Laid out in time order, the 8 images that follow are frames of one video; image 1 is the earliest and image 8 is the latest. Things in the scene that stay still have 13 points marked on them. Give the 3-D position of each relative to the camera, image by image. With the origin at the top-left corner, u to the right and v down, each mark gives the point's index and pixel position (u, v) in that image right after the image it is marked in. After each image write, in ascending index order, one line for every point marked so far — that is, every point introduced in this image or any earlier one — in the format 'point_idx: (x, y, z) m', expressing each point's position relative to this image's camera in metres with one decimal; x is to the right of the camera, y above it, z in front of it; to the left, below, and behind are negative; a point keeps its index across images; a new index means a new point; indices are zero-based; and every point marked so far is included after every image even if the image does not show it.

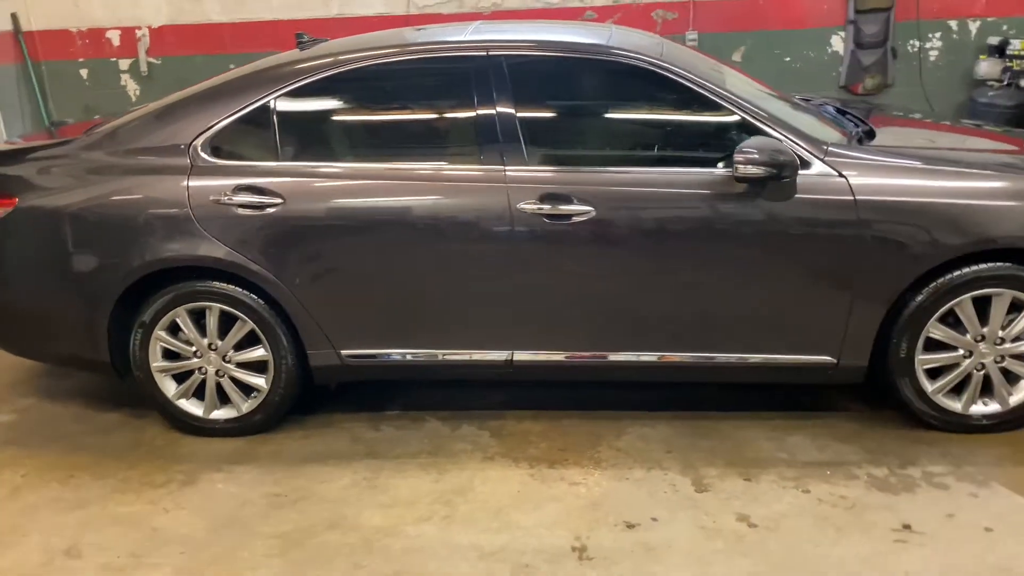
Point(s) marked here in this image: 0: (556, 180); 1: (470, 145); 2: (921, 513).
0: (+0.1, +0.4, +3.0) m
1: (-0.2, +0.5, +3.1) m
2: (+1.2, -0.7, +2.6) m
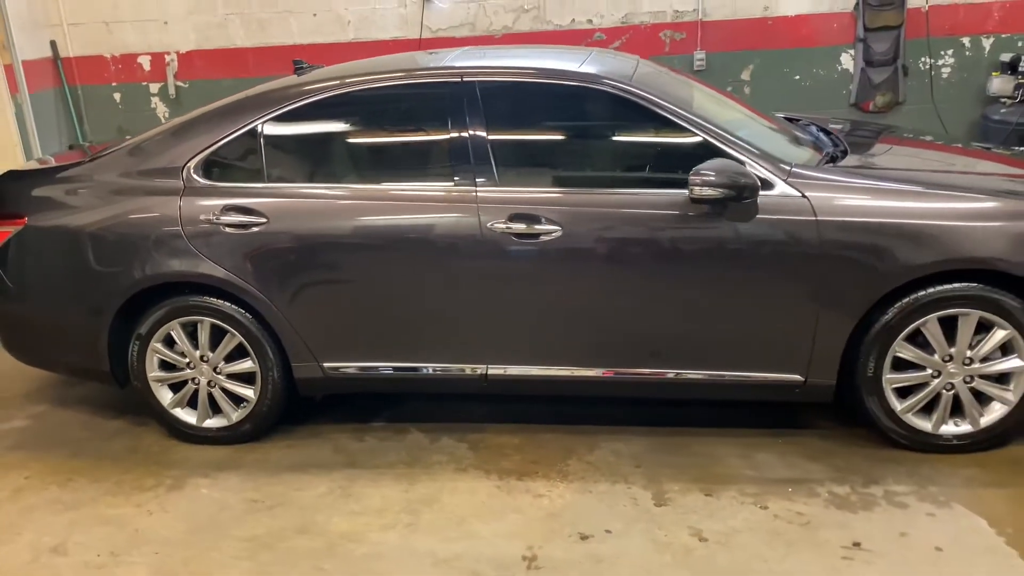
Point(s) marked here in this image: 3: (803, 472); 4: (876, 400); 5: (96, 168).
0: (0.0, +0.3, +3.1) m
1: (-0.3, +0.4, +3.2) m
2: (+1.1, -0.7, +2.6) m
3: (+1.0, -0.6, +3.0) m
4: (+1.3, -0.4, +3.1) m
5: (-1.7, +0.5, +3.5) m
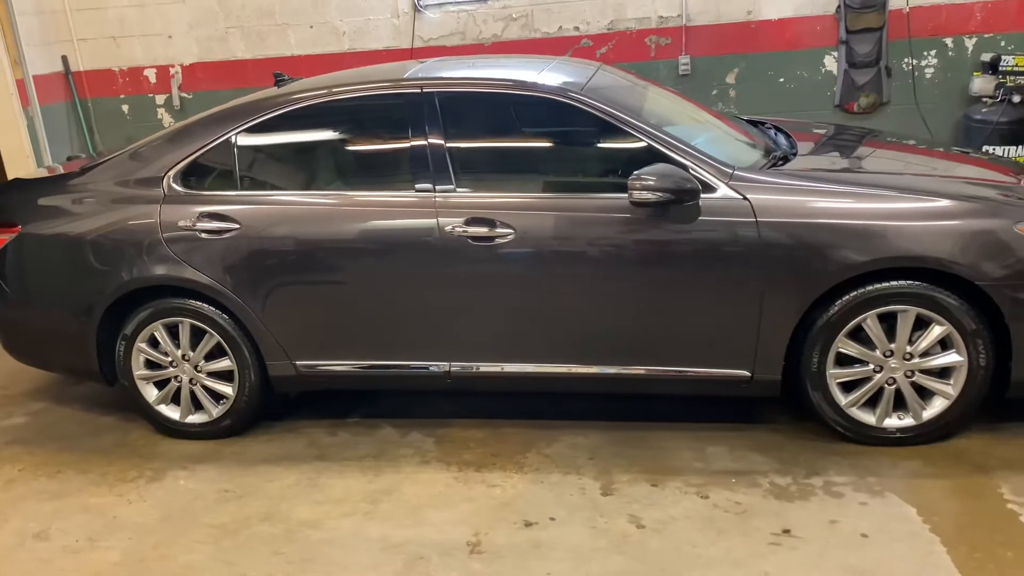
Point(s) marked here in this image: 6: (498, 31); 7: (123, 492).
0: (-0.1, +0.3, +3.3) m
1: (-0.5, +0.4, +3.4) m
2: (+0.9, -0.7, +2.8) m
3: (+0.9, -0.6, +3.2) m
4: (+1.1, -0.4, +3.2) m
5: (-1.8, +0.5, +3.7) m
6: (-0.1, +1.8, +6.0) m
7: (-1.5, -0.8, +3.2) m
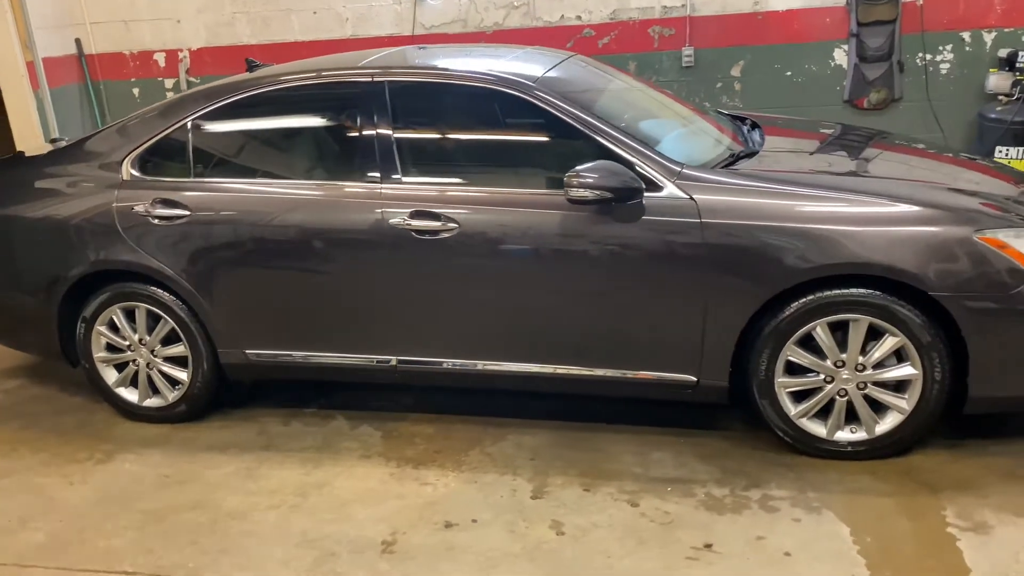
0: (-0.3, +0.3, +3.2) m
1: (-0.6, +0.5, +3.3) m
2: (+0.7, -0.8, +2.7) m
3: (+0.6, -0.7, +3.1) m
4: (+0.9, -0.4, +3.1) m
5: (-2.0, +0.5, +3.7) m
6: (-0.1, +1.8, +5.9) m
7: (-1.7, -0.7, +3.3) m
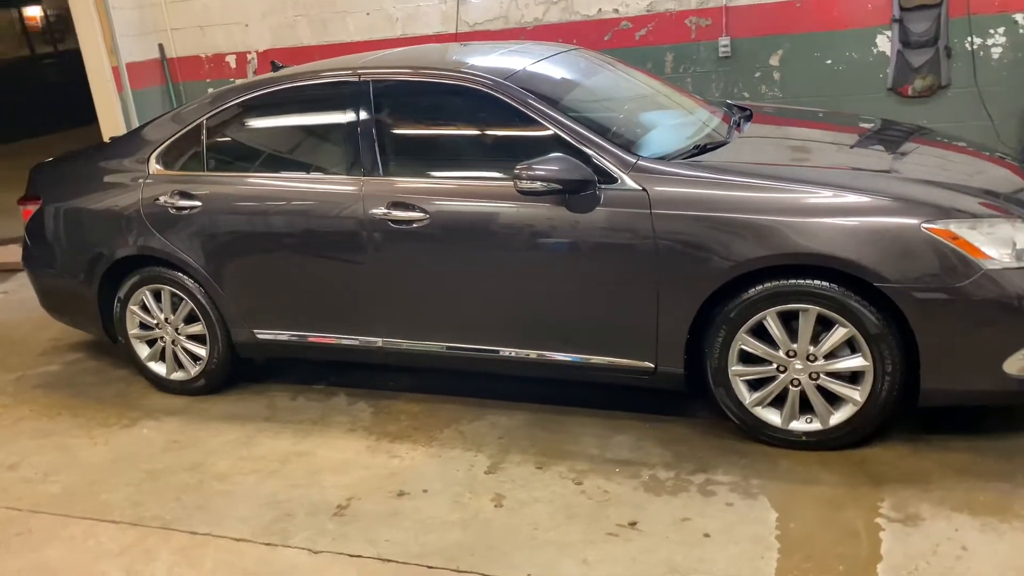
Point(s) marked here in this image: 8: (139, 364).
0: (-0.4, +0.4, +3.4) m
1: (-0.7, +0.5, +3.6) m
2: (+0.5, -0.7, +2.7) m
3: (+0.5, -0.6, +3.1) m
4: (+0.8, -0.4, +3.1) m
5: (-2.0, +0.6, +4.2) m
6: (+0.2, +1.9, +6.0) m
7: (-1.8, -0.6, +3.7) m
8: (-1.8, -0.4, +4.1) m
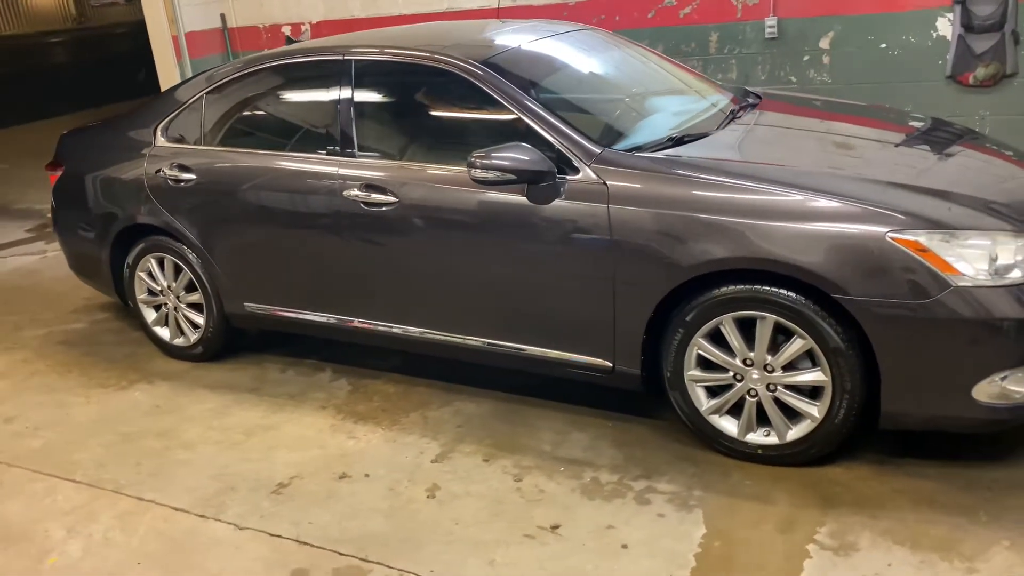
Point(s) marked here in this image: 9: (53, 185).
0: (-0.5, +0.5, +3.4) m
1: (-0.8, +0.6, +3.6) m
2: (+0.2, -0.7, +2.7) m
3: (+0.3, -0.6, +3.1) m
4: (+0.6, -0.4, +3.0) m
5: (-2.0, +0.8, +4.3) m
6: (+0.5, +2.0, +5.9) m
7: (-1.9, -0.5, +3.9) m
8: (-1.8, -0.2, +4.3) m
9: (-2.4, +0.5, +4.5) m
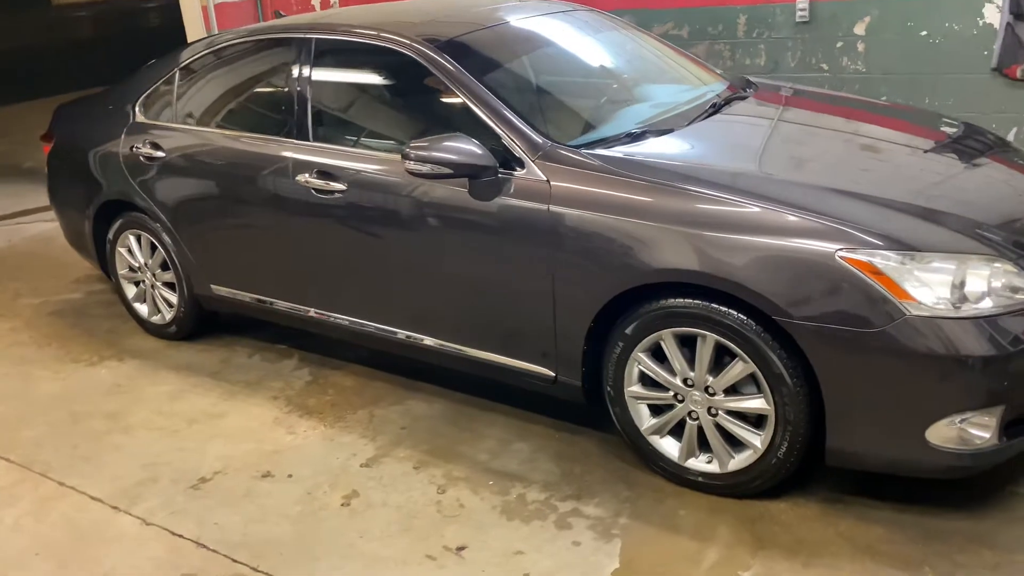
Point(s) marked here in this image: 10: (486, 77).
0: (-0.7, +0.5, +3.3) m
1: (-0.9, +0.7, +3.5) m
2: (0.0, -0.7, +2.5) m
3: (+0.1, -0.6, +2.9) m
4: (+0.4, -0.4, +2.8) m
5: (-2.0, +0.9, +4.3) m
6: (+0.6, +2.1, +5.6) m
7: (-2.0, -0.4, +3.9) m
8: (-1.9, -0.1, +4.3) m
9: (-2.4, +0.7, +4.5) m
10: (0.0, +0.7, +3.1) m
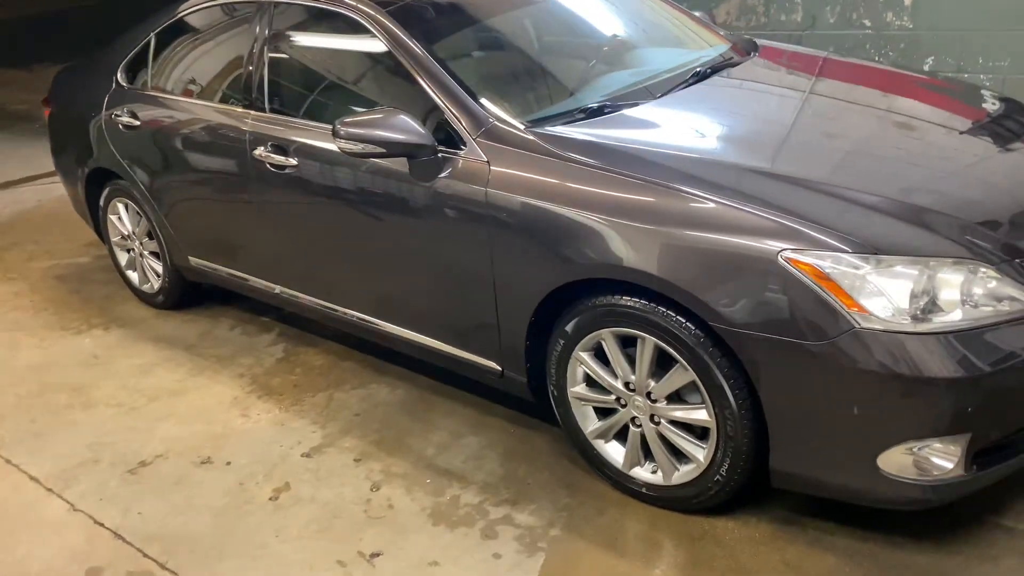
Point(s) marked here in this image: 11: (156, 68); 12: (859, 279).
0: (-0.8, +0.6, +3.1) m
1: (-1.0, +0.8, +3.3) m
2: (-0.3, -0.7, +2.4) m
3: (-0.1, -0.6, +2.7) m
4: (+0.2, -0.4, +2.6) m
5: (-2.0, +1.1, +4.3) m
6: (+0.7, +2.2, +5.2) m
7: (-2.1, -0.2, +3.9) m
8: (-1.9, +0.1, +4.3) m
9: (-2.4, +0.9, +4.5) m
10: (-0.2, +0.8, +2.8) m
11: (-1.5, +1.0, +3.8) m
12: (+0.8, 0.0, +2.0) m
